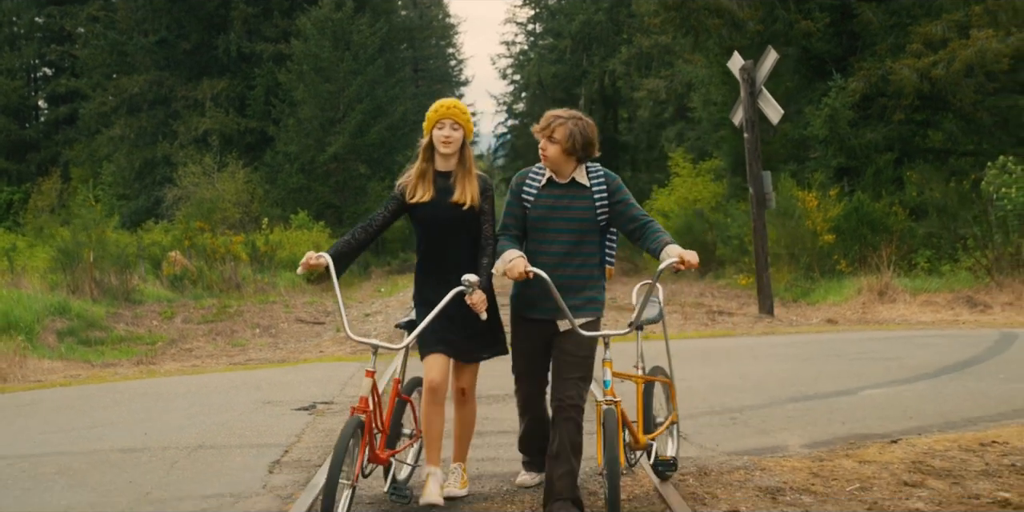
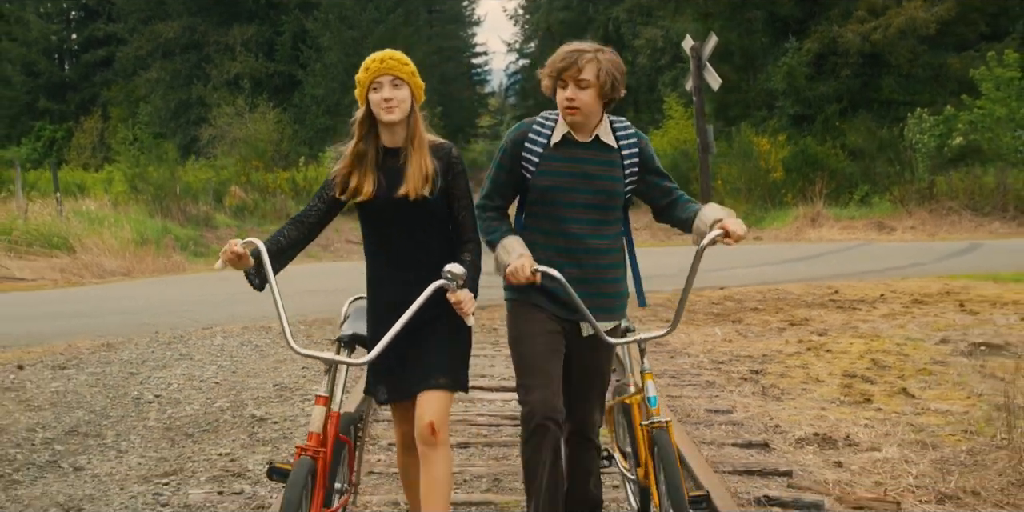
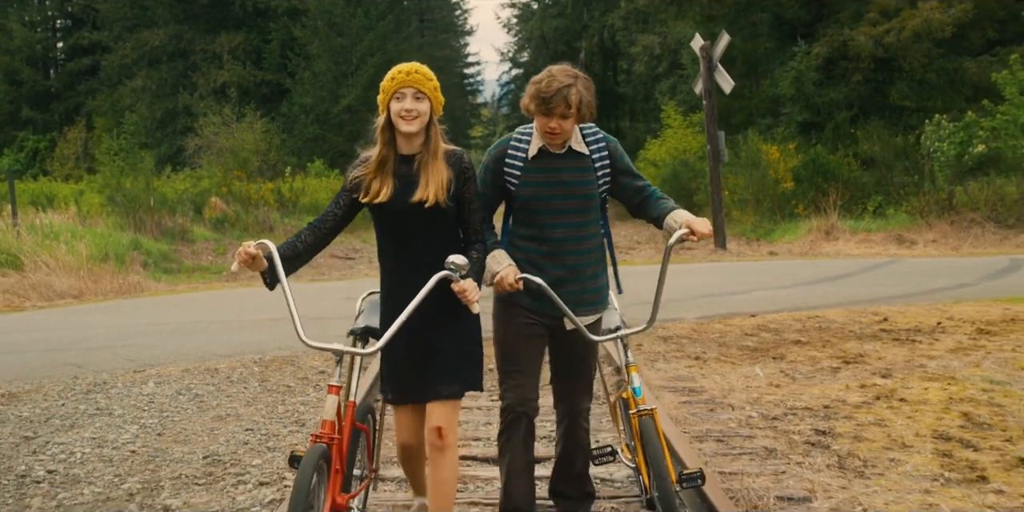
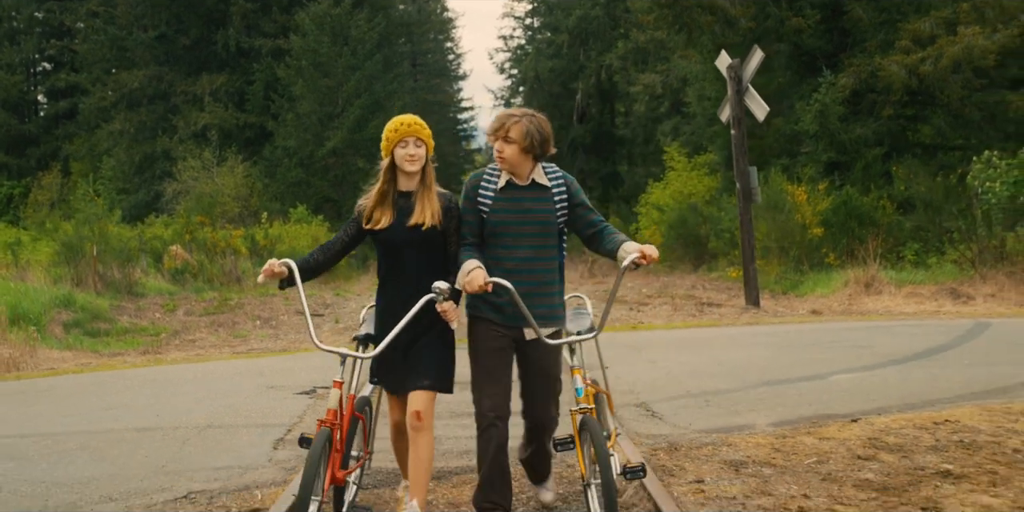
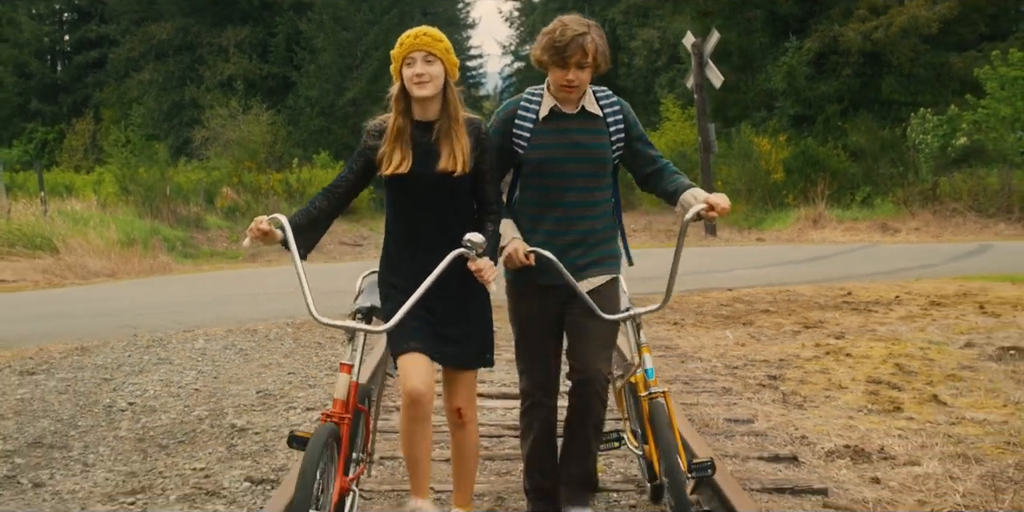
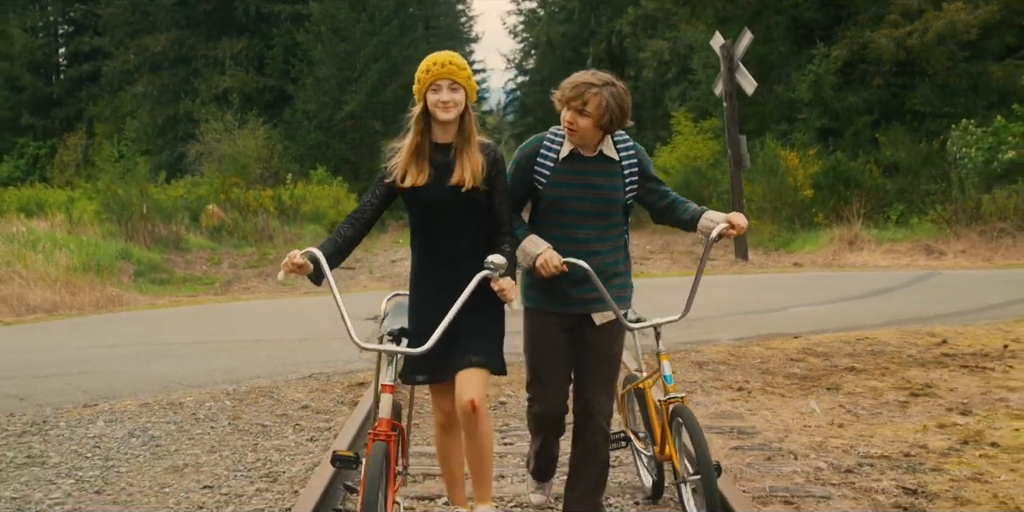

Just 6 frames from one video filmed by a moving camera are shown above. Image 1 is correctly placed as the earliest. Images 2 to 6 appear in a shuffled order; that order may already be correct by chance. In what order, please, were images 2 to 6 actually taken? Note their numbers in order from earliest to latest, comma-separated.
4, 6, 3, 5, 2
